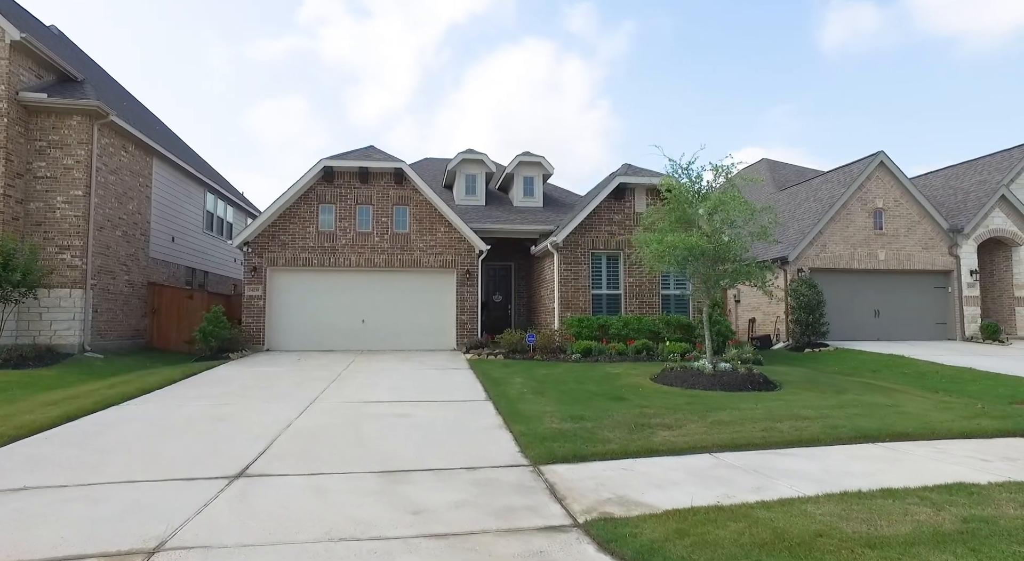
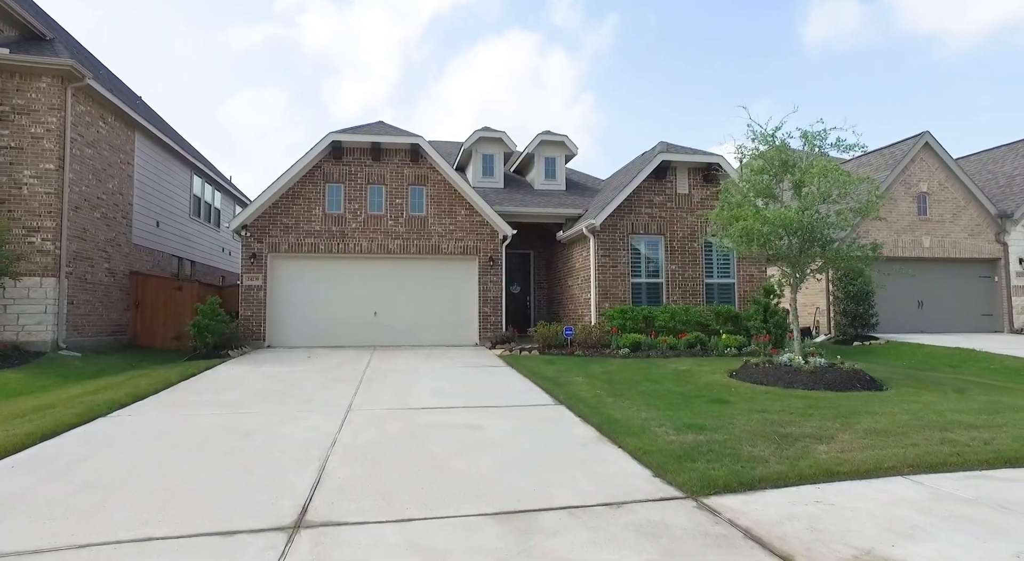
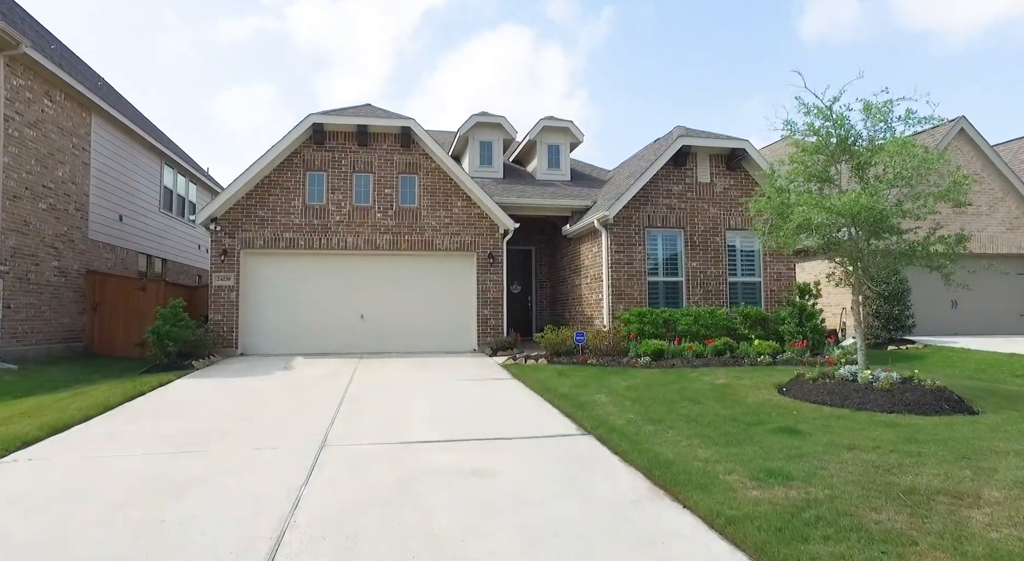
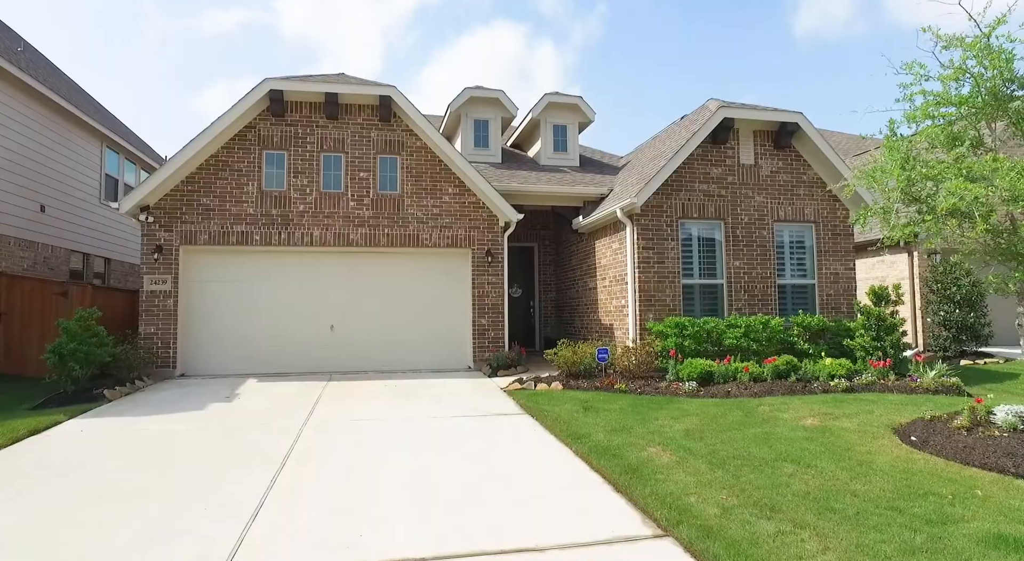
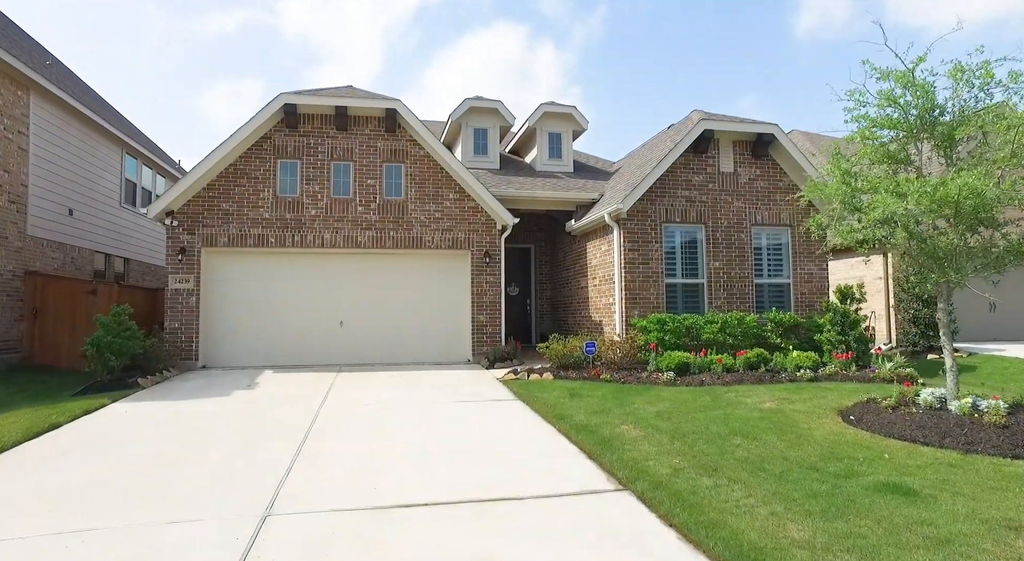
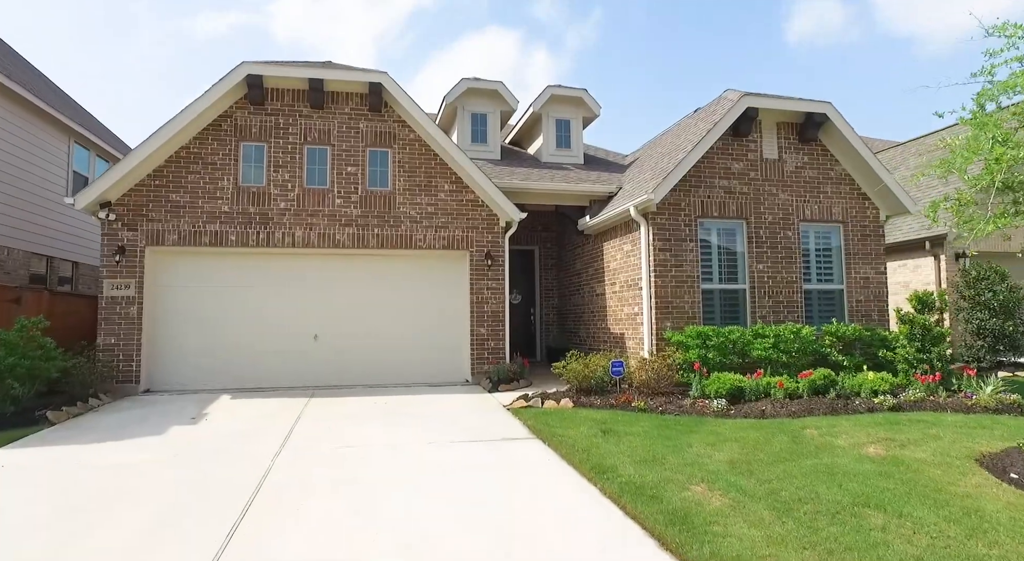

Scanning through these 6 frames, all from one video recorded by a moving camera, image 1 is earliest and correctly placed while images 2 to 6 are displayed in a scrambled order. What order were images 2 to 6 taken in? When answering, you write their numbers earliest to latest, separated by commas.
2, 3, 5, 4, 6
